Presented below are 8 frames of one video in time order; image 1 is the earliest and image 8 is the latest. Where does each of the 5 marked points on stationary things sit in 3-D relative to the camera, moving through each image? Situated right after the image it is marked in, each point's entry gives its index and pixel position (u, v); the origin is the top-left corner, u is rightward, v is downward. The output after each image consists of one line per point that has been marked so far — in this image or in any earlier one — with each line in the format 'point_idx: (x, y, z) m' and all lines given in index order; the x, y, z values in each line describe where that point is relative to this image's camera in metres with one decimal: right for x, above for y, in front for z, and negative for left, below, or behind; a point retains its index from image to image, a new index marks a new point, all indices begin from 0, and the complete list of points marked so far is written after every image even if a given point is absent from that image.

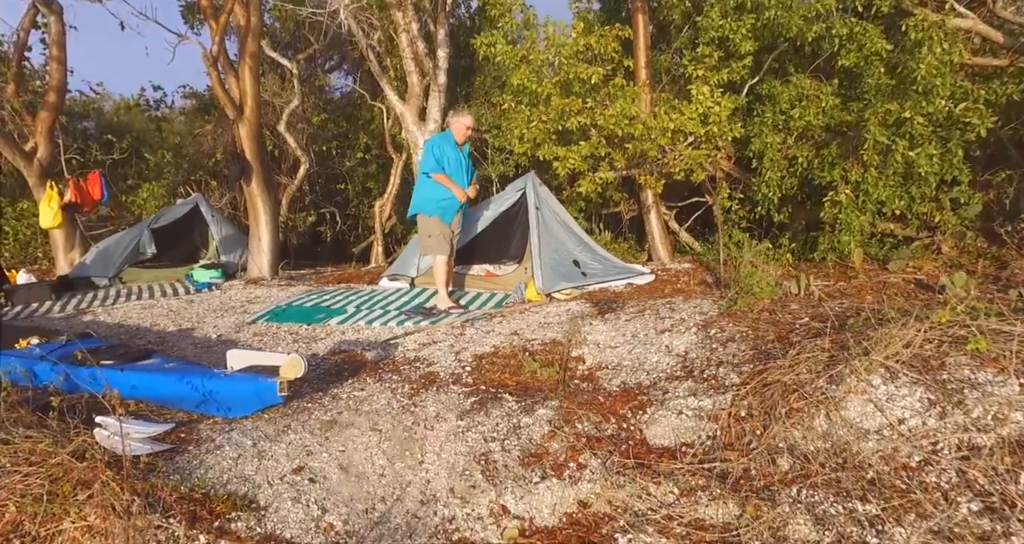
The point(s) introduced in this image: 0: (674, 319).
0: (+1.1, -0.3, +4.0) m
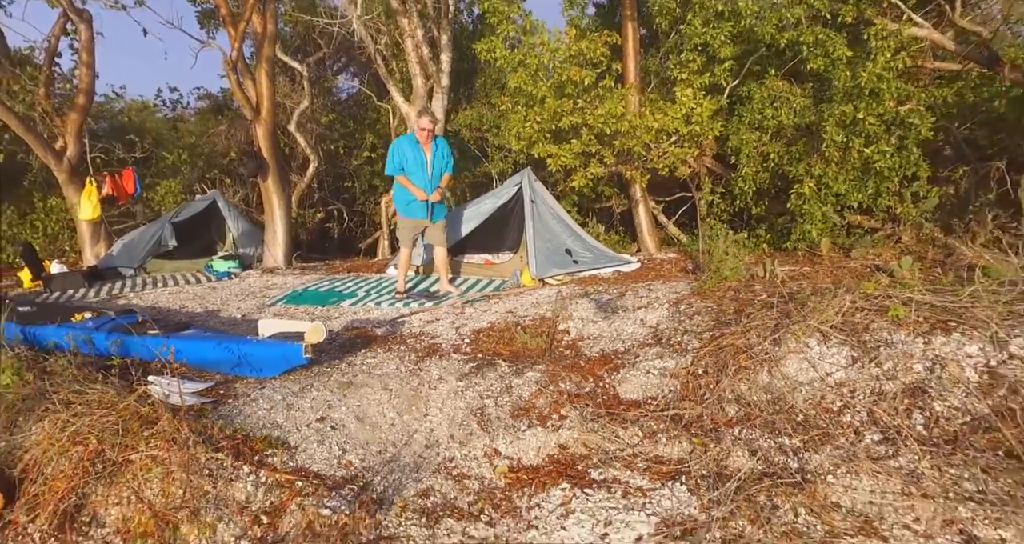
0: (+1.1, -0.2, +4.5) m
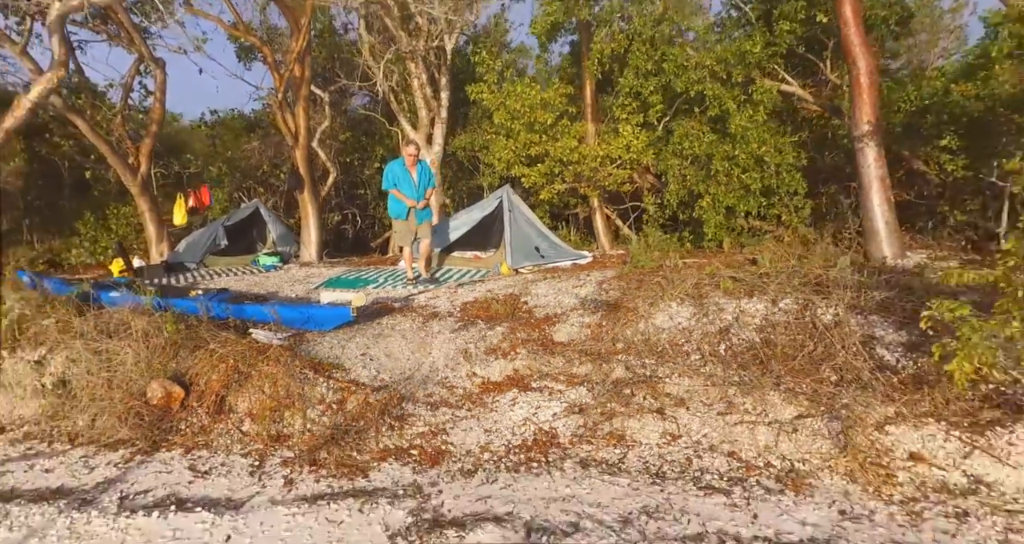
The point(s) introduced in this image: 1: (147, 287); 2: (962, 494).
0: (+0.8, -0.1, +6.4) m
1: (-4.1, -0.2, +6.7) m
2: (+2.5, -1.2, +3.3) m
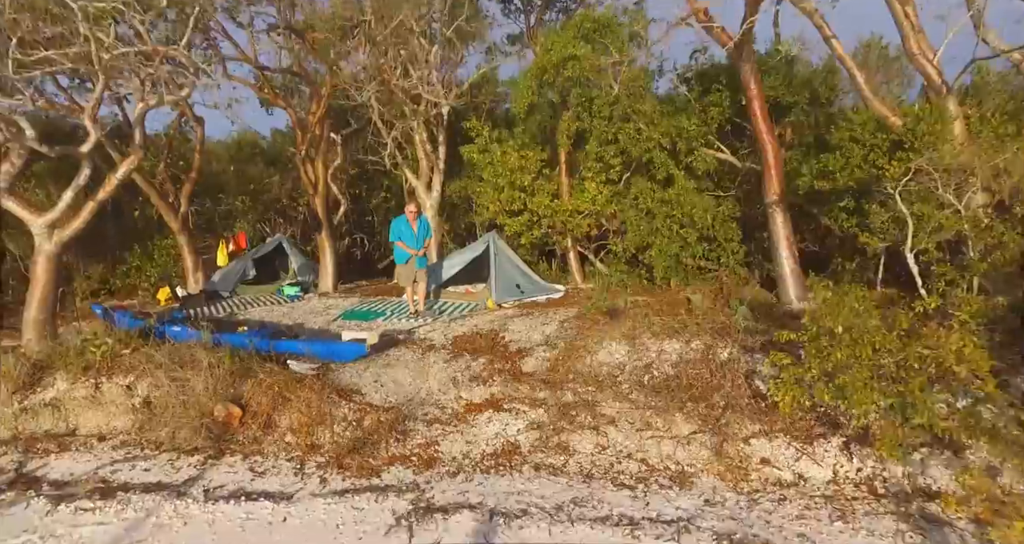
0: (+0.6, -0.6, +8.0) m
1: (-4.3, -0.7, +8.2) m
2: (+2.2, -1.7, +4.8) m
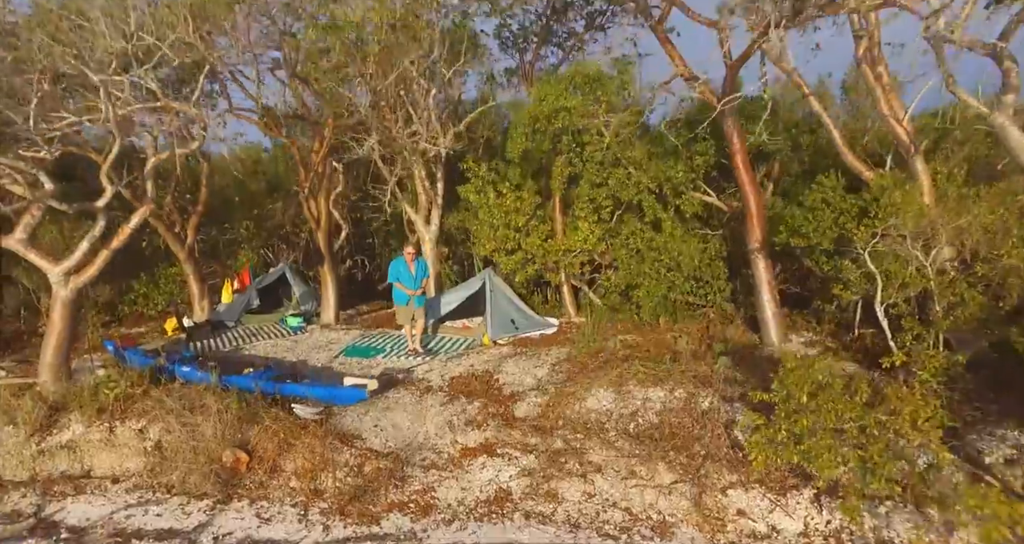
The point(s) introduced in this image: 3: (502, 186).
0: (+0.5, -1.2, +8.3) m
1: (-4.4, -1.4, +8.6) m
2: (+2.2, -2.3, +5.1) m
3: (-0.1, +1.4, +9.7) m
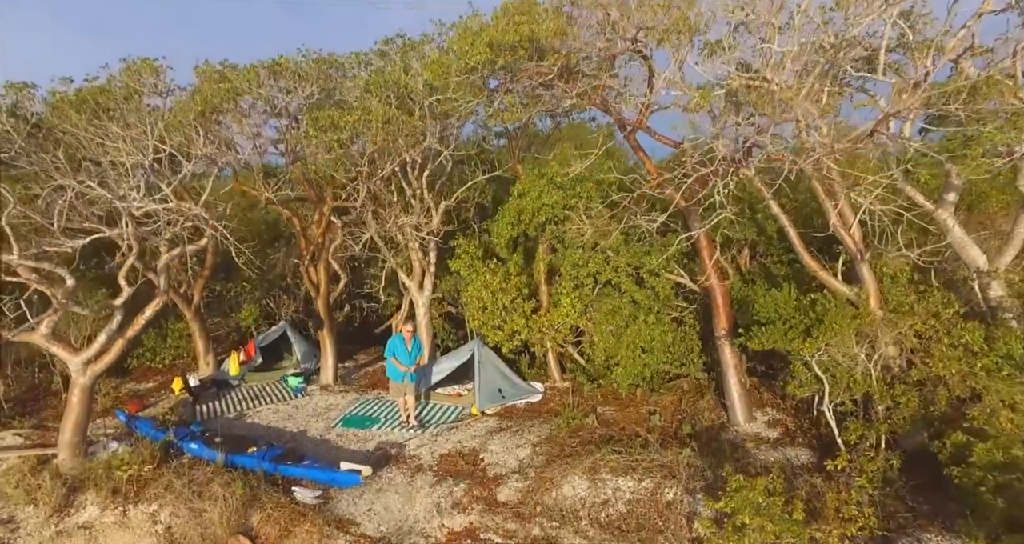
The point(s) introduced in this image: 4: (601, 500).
0: (+0.3, -2.5, +8.9) m
1: (-4.6, -2.6, +9.2) m
2: (+1.9, -3.5, +5.7) m
3: (-0.4, +0.1, +10.3) m
4: (+1.1, -2.8, +7.2) m
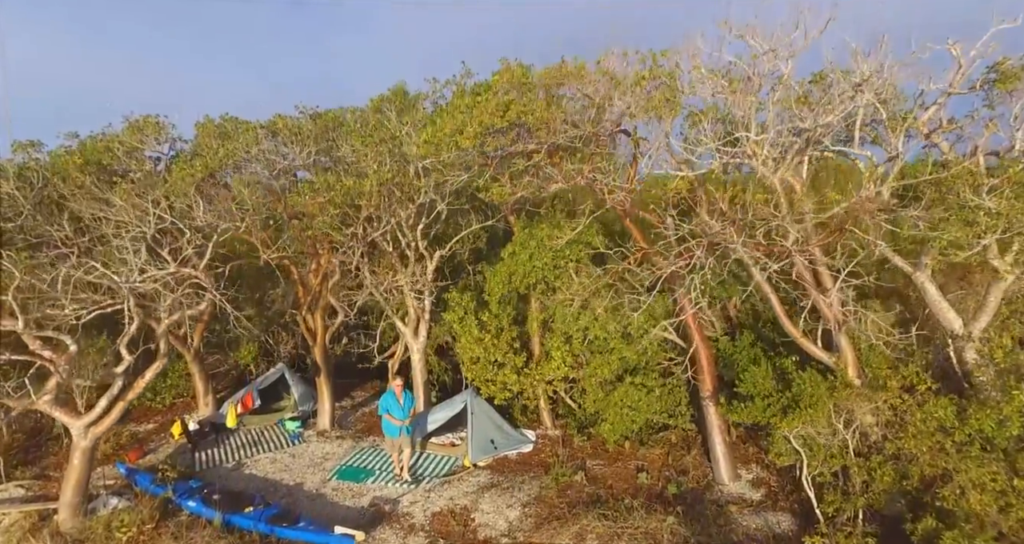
0: (+0.1, -3.4, +9.1) m
1: (-4.8, -3.6, +9.4) m
2: (+1.8, -4.4, +5.9) m
3: (-0.5, -0.9, +10.6) m
4: (+1.0, -3.7, +7.4) m
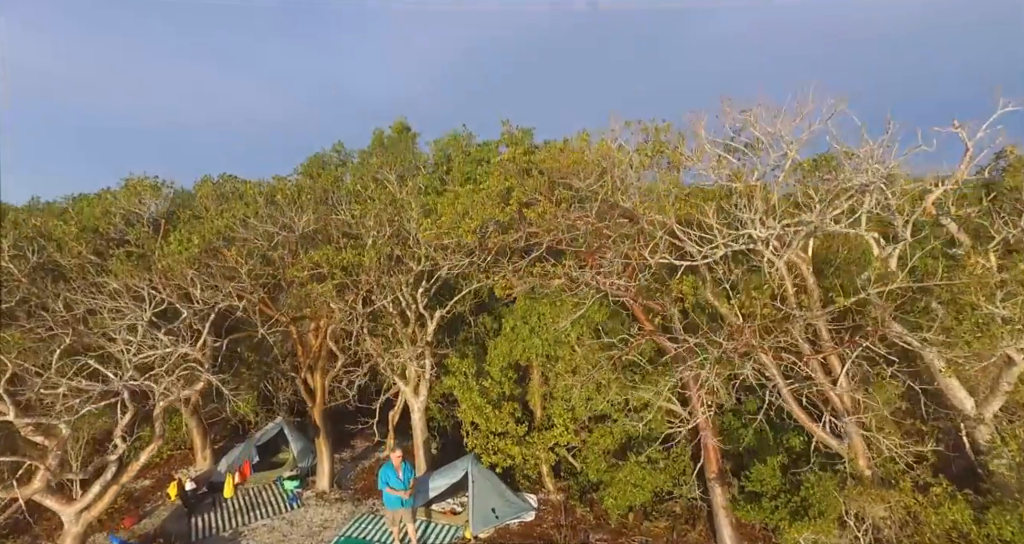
0: (+0.2, -4.6, +8.9) m
1: (-4.7, -4.8, +9.2) m
2: (+1.8, -5.5, +5.6) m
3: (-0.5, -2.0, +10.4) m
4: (+1.0, -4.8, +7.2) m
